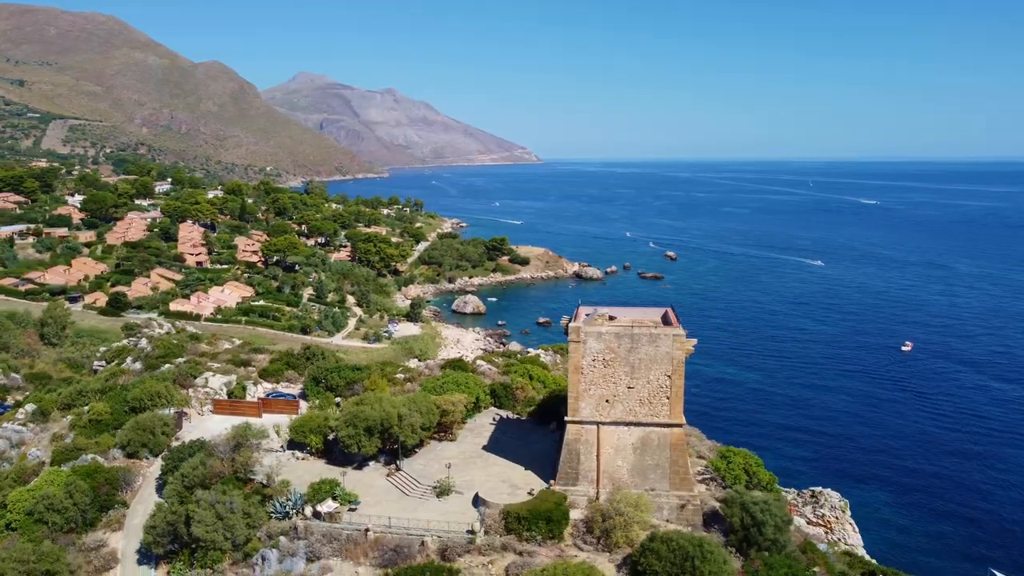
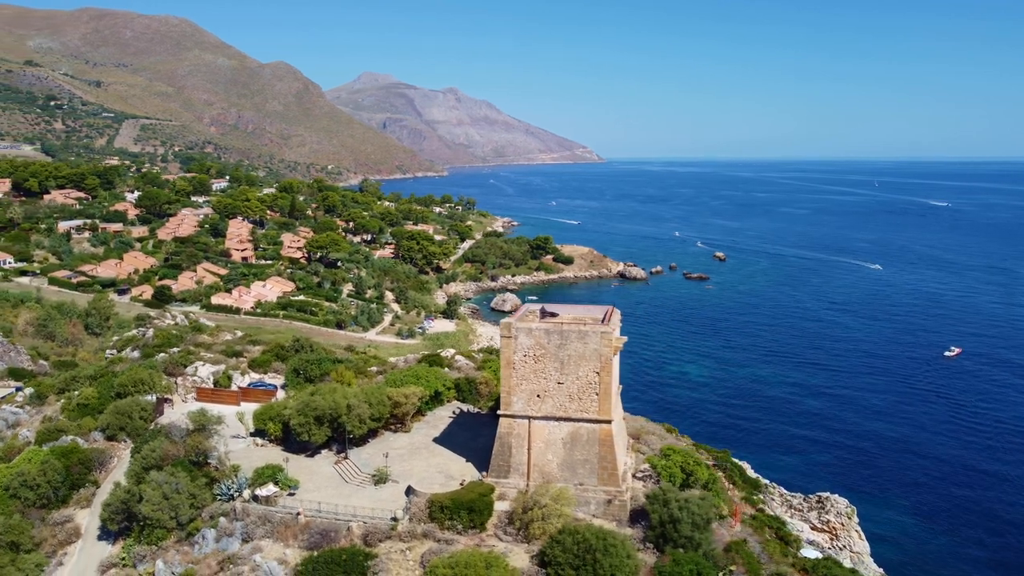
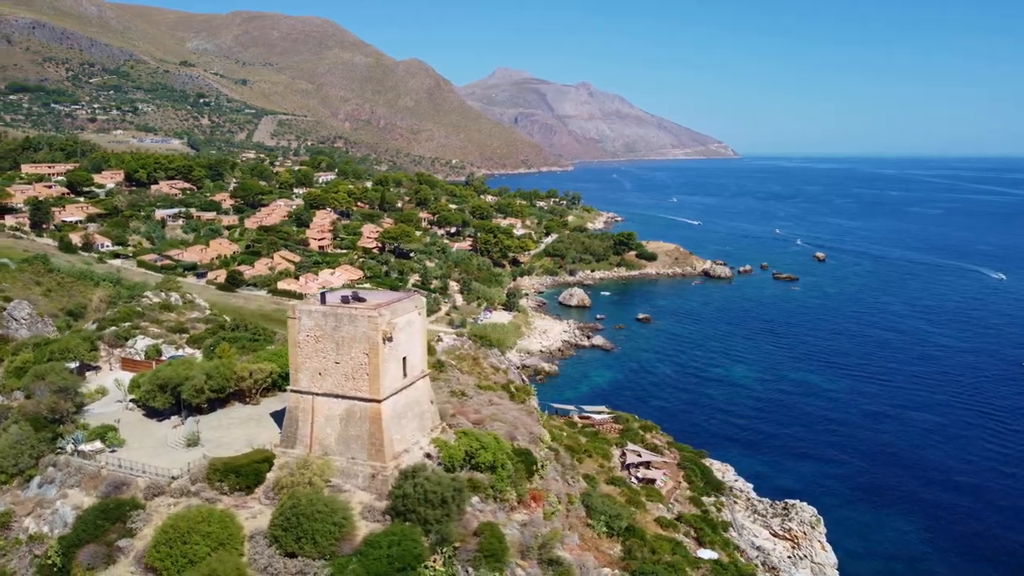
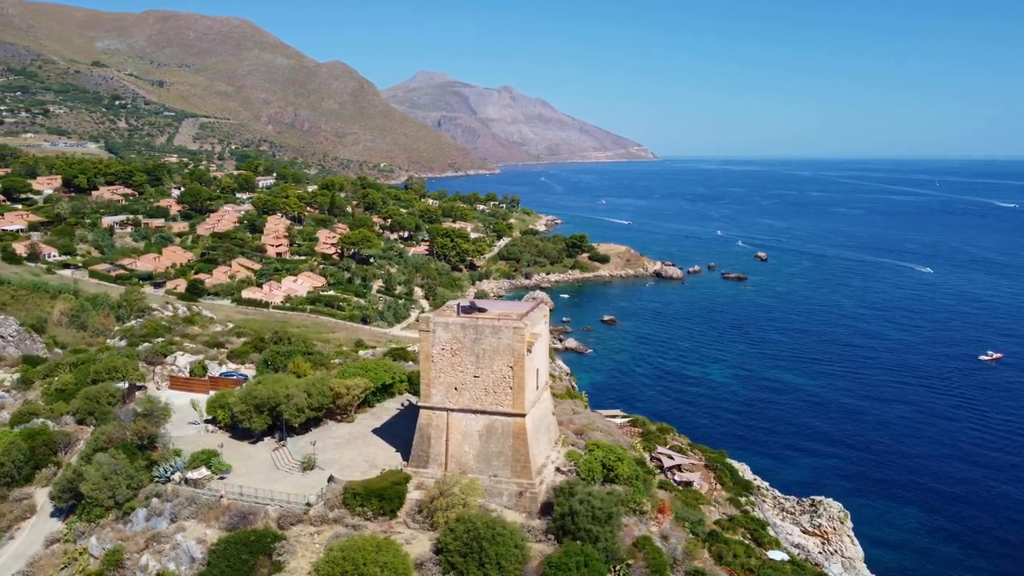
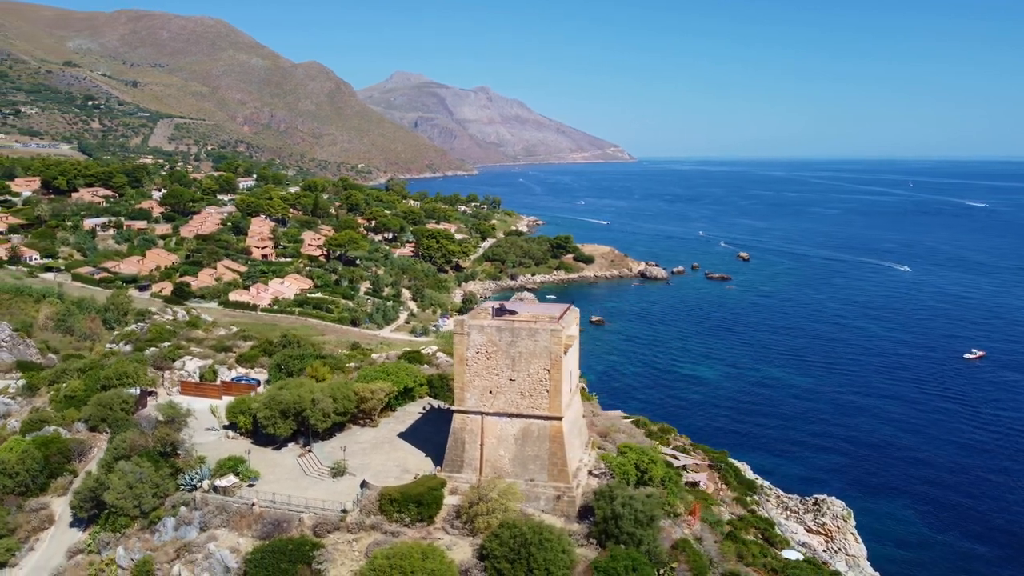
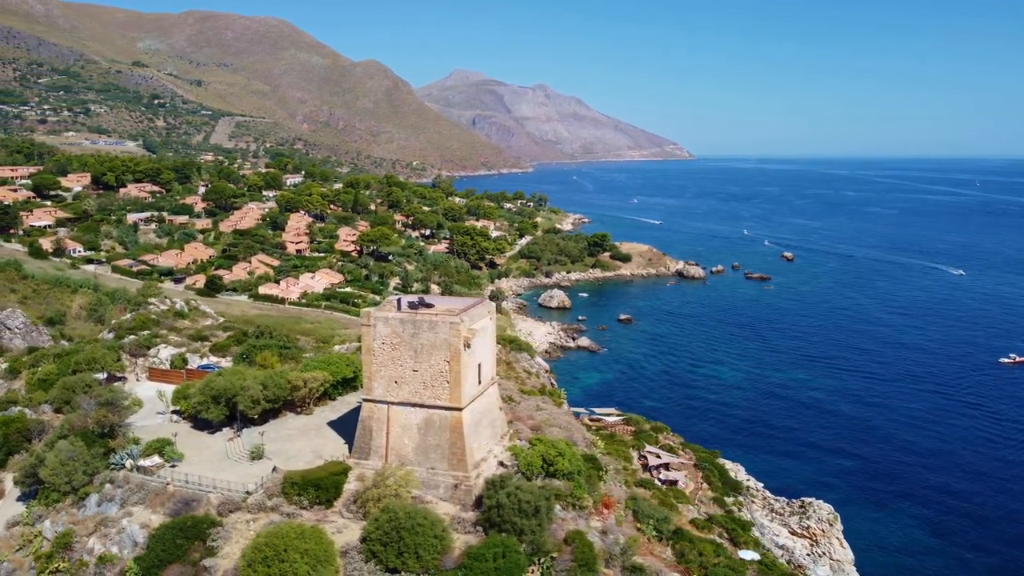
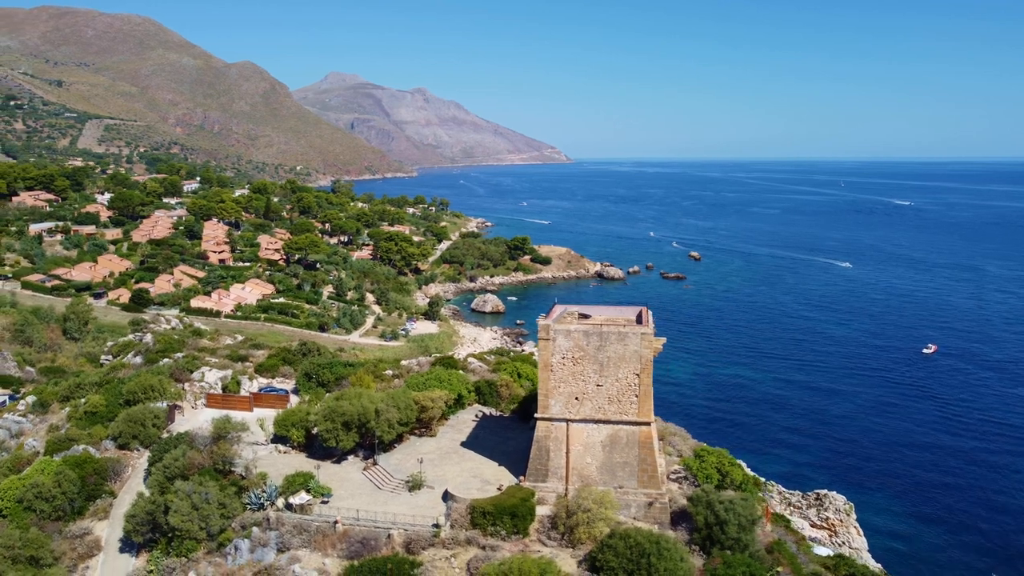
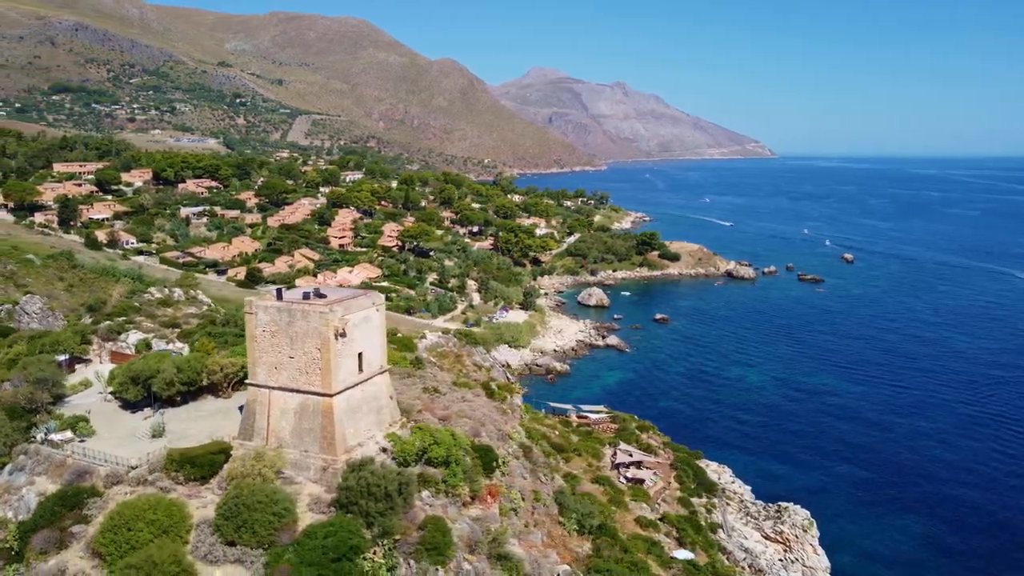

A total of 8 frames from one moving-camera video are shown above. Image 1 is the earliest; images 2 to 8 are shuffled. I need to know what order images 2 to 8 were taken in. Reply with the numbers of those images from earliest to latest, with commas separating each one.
7, 2, 5, 4, 6, 3, 8
